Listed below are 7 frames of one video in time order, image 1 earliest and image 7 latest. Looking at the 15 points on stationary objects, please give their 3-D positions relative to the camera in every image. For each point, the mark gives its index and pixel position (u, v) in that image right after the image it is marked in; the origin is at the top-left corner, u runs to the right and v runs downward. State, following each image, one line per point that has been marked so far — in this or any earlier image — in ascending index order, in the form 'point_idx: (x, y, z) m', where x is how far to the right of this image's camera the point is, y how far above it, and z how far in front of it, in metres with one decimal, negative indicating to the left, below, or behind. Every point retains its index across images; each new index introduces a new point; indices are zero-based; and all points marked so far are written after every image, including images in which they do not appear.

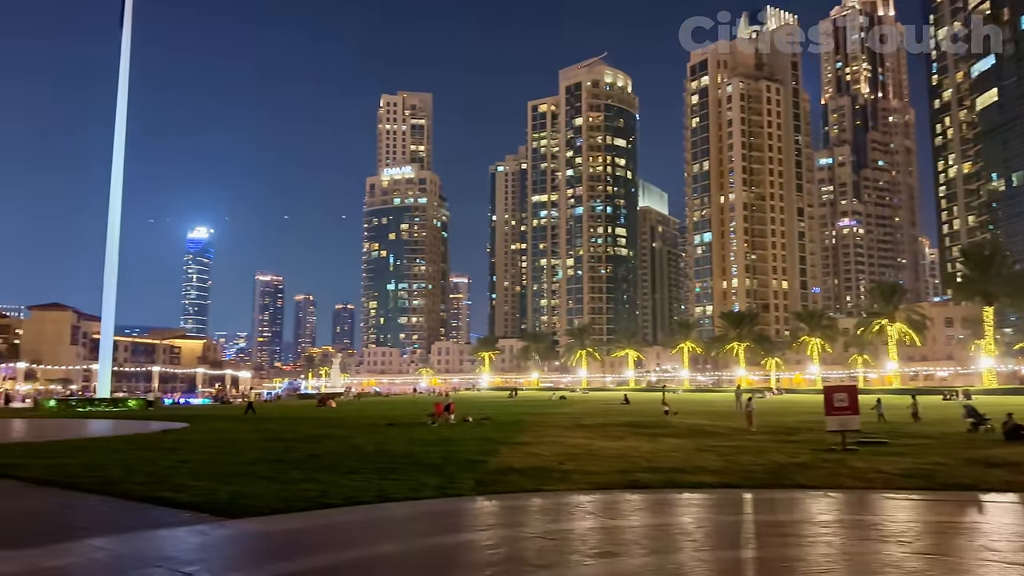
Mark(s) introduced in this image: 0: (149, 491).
0: (-6.9, -3.8, +14.6) m
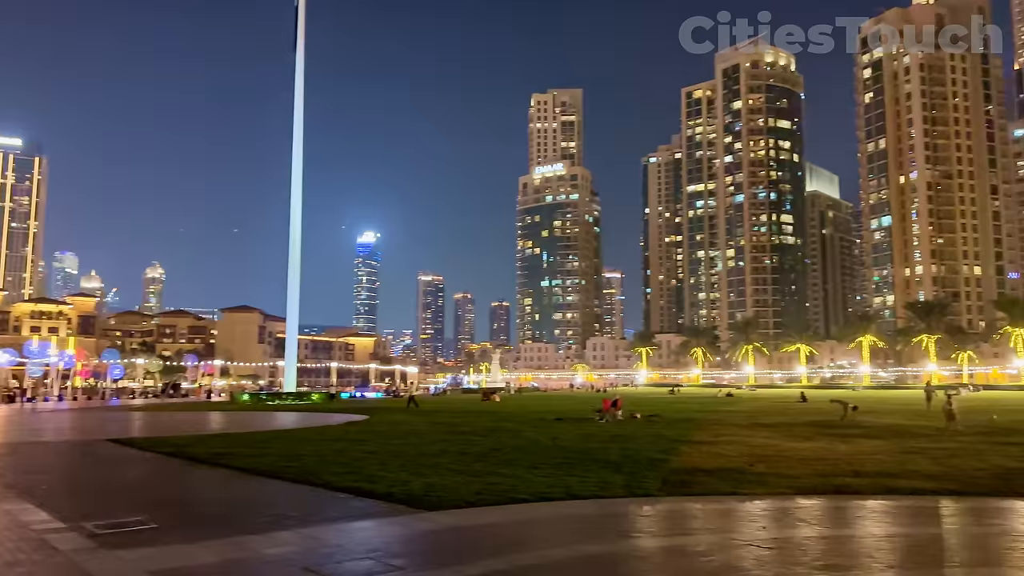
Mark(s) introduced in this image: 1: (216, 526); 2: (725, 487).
0: (-3.3, -3.7, +15.0) m
1: (-4.2, -3.3, +10.8) m
2: (+4.4, -4.1, +15.8) m
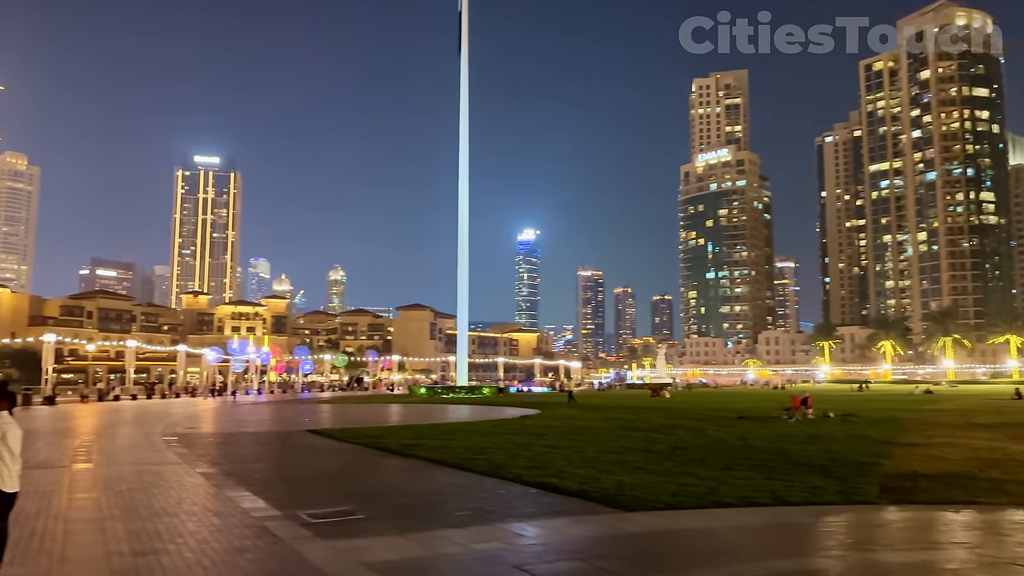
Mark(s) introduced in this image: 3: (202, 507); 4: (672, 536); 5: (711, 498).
0: (+0.4, -3.6, +14.8) m
1: (-1.4, -3.2, +10.9) m
2: (+8.1, -3.7, +14.0) m
3: (-4.5, -3.2, +11.3) m
4: (+2.2, -3.3, +10.3) m
5: (+3.3, -3.5, +12.7) m
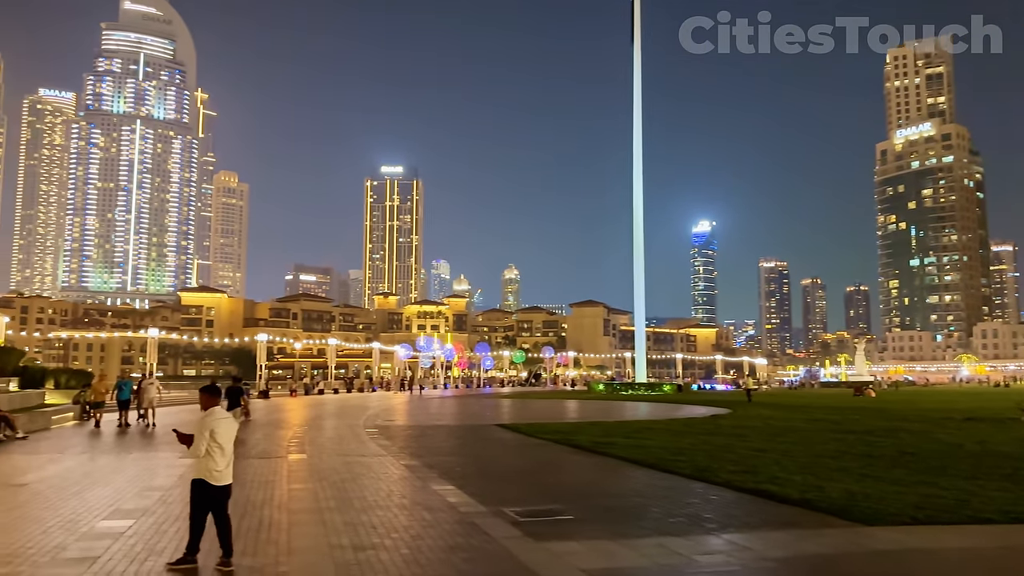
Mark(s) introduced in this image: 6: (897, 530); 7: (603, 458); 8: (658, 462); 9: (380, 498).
0: (+4.1, -3.4, +13.6) m
1: (+1.5, -3.1, +10.2) m
2: (+11.4, -3.3, +11.2) m
3: (-1.5, -3.1, +11.3) m
4: (+4.8, -3.1, +8.9) m
5: (+6.4, -3.2, +11.0) m
6: (+5.0, -3.2, +10.1) m
7: (+2.0, -3.8, +17.3) m
8: (+3.0, -3.6, +16.2) m
9: (-2.0, -3.1, +11.4) m
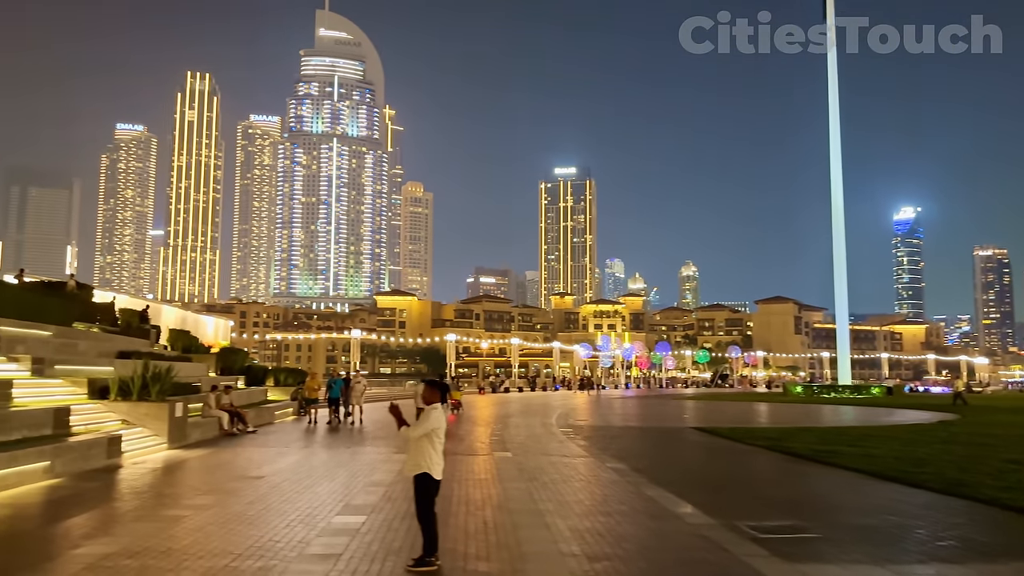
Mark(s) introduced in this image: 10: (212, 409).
0: (+7.6, -3.2, +11.8) m
1: (+4.3, -2.9, +9.0) m
2: (+14.1, -3.0, +7.7) m
3: (+1.6, -3.0, +10.7) m
4: (+7.3, -2.9, +7.0) m
5: (+9.3, -3.0, +8.6) m
6: (+7.7, -2.9, +8.1) m
7: (+6.4, -3.6, +15.7) m
8: (+7.1, -3.5, +14.5) m
9: (+1.2, -3.0, +11.0) m
10: (-7.2, -2.9, +18.6) m
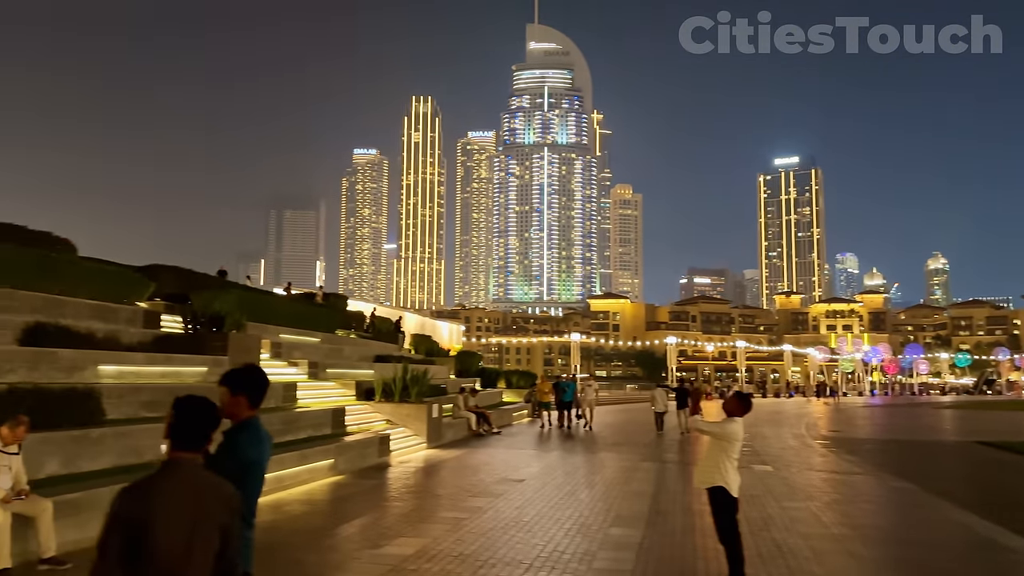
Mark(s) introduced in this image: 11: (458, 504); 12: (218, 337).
0: (+11.1, -2.9, +8.7) m
1: (+7.2, -2.8, +6.9) m
2: (+16.4, -2.6, +3.1) m
3: (+5.1, -2.9, +9.3) m
4: (+9.5, -2.6, +4.2) m
5: (+11.9, -2.7, +5.3) m
6: (+10.2, -2.7, +5.2) m
7: (+11.1, -3.4, +12.9) m
8: (+11.4, -3.2, +11.4) m
9: (+4.7, -3.0, +9.6) m
10: (-1.3, -3.0, +19.3) m
11: (-0.7, -2.7, +9.9) m
12: (-5.3, -0.9, +14.1) m
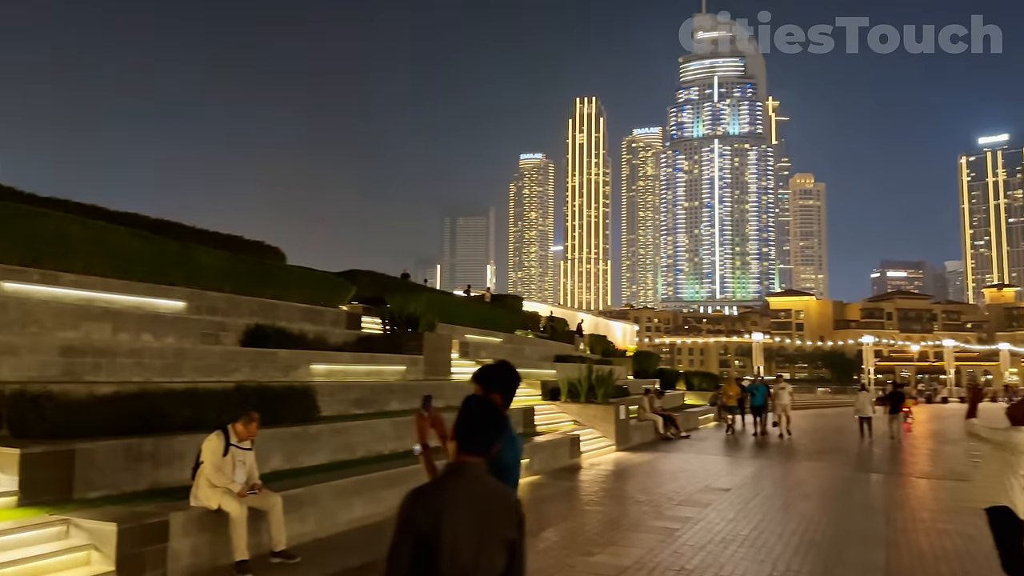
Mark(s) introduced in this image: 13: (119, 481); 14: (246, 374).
0: (+13.1, -2.6, +5.7) m
1: (+8.9, -2.6, +4.8) m
2: (+17.0, -2.2, -0.9) m
3: (+7.4, -2.8, +7.5) m
4: (+10.6, -2.4, +1.6) m
5: (+13.2, -2.3, +2.1) m
6: (+11.5, -2.4, +2.4) m
7: (+14.0, -3.1, +9.7) m
8: (+14.0, -2.9, +8.3) m
9: (+7.1, -2.8, +7.9) m
10: (+3.3, -3.0, +18.6) m
11: (+1.8, -2.7, +9.3) m
12: (-1.8, -0.9, +14.4) m
13: (-3.5, -1.7, +7.0) m
14: (-3.5, -1.1, +10.3) m
